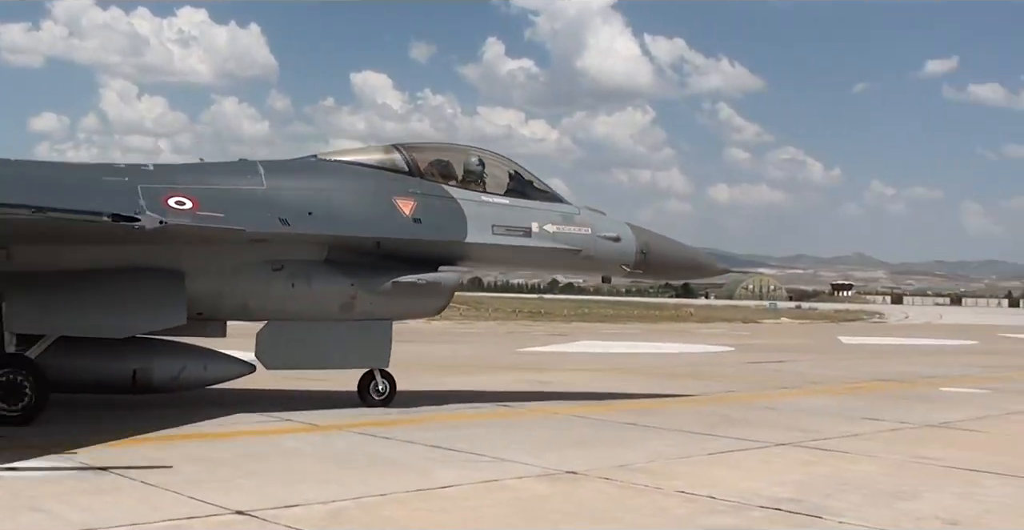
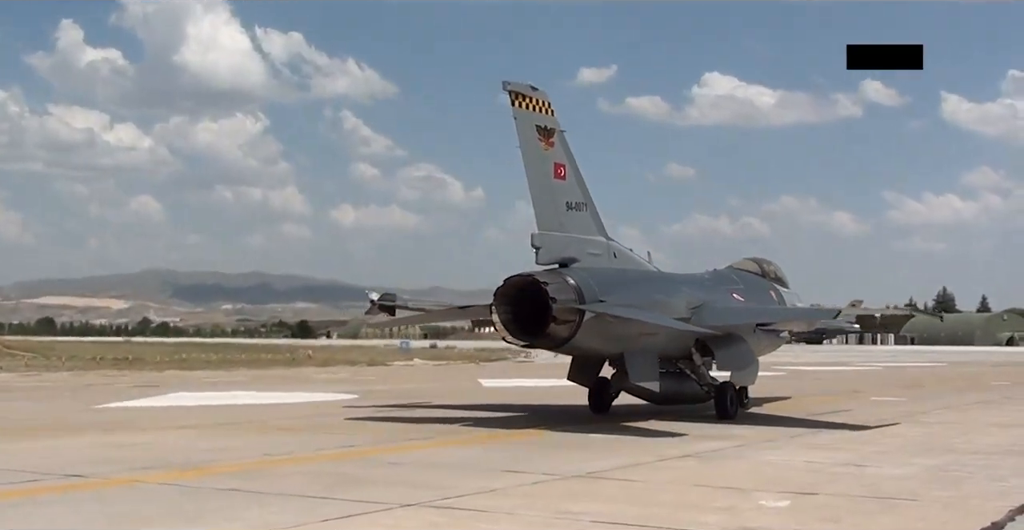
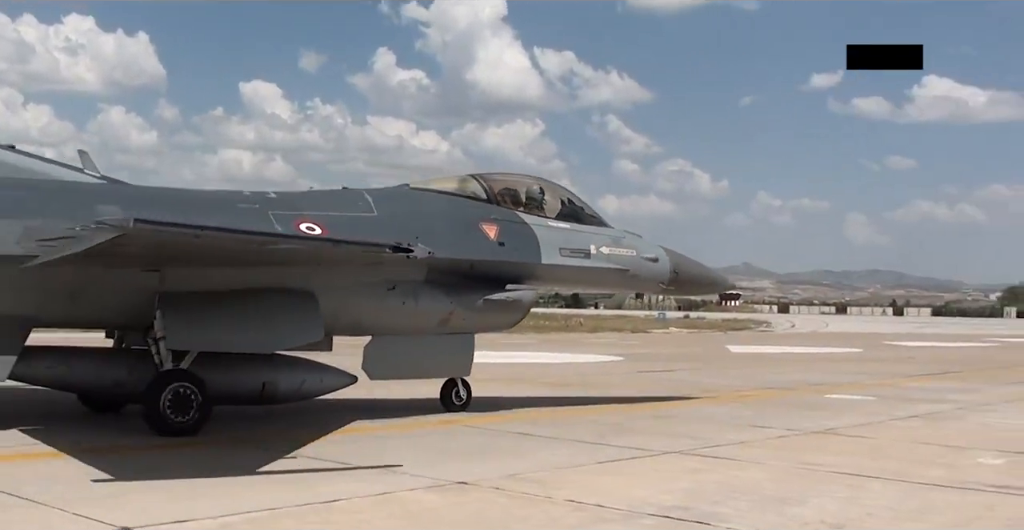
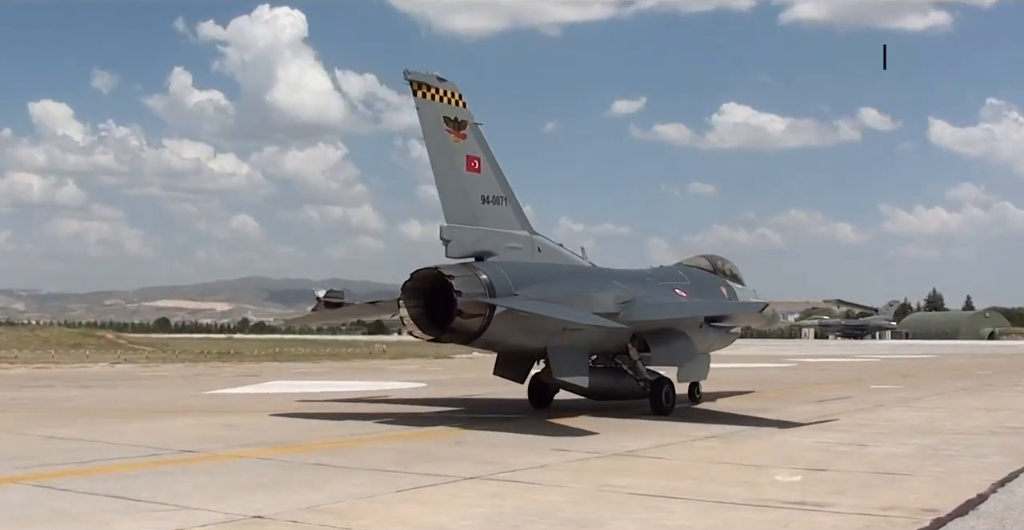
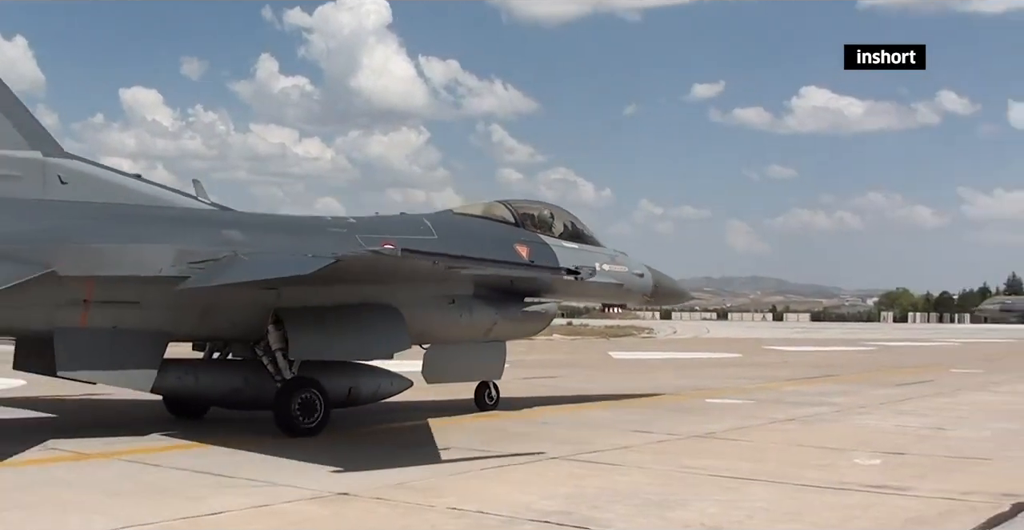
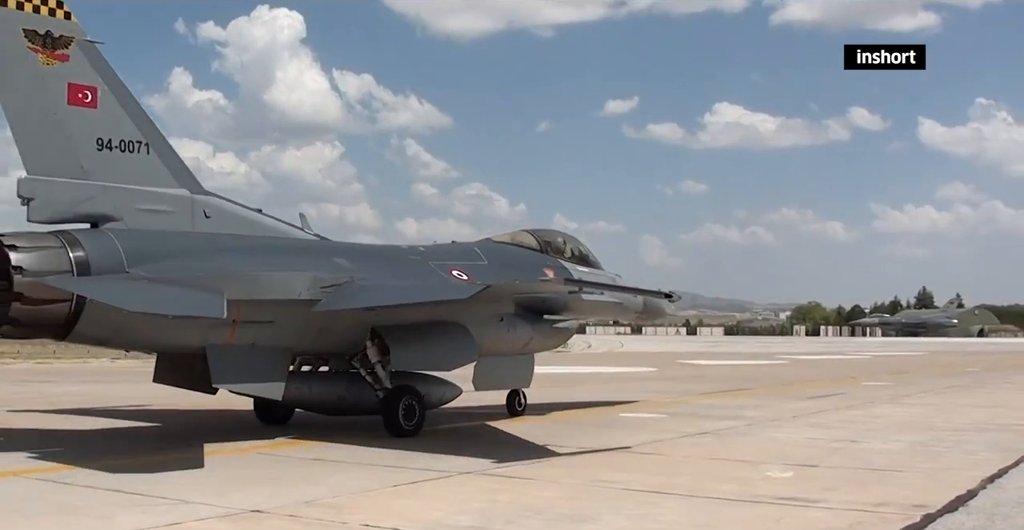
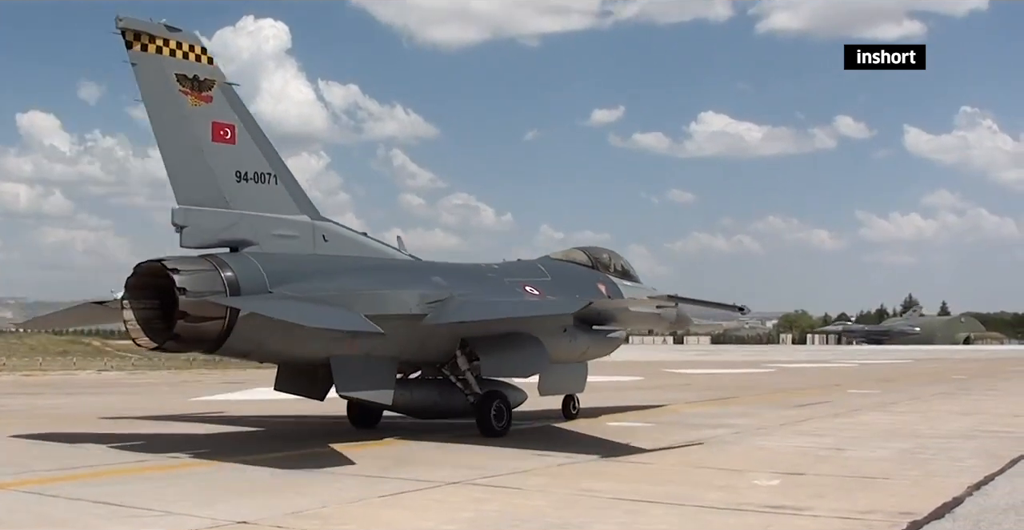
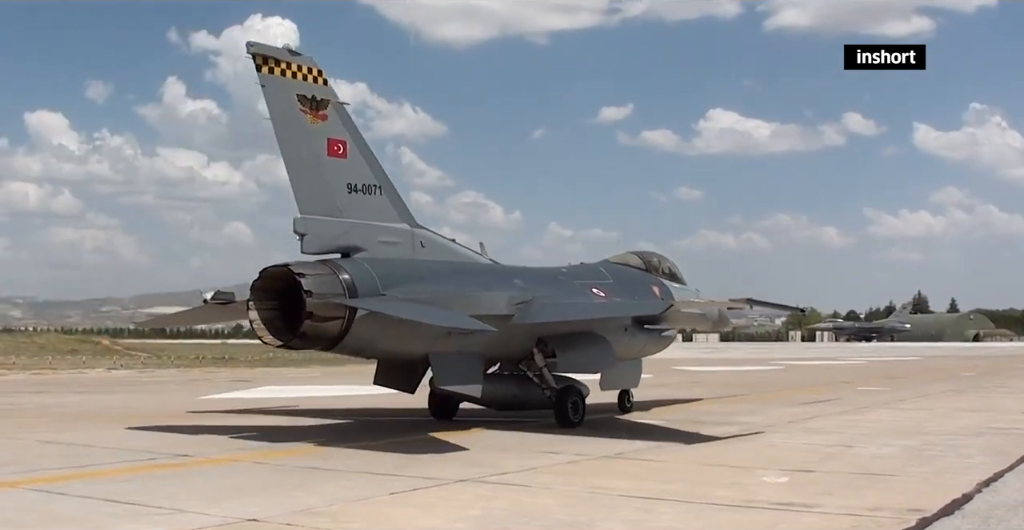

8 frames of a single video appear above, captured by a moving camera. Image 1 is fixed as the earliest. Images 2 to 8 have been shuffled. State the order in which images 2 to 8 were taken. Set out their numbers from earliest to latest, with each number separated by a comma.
3, 5, 6, 7, 8, 4, 2
